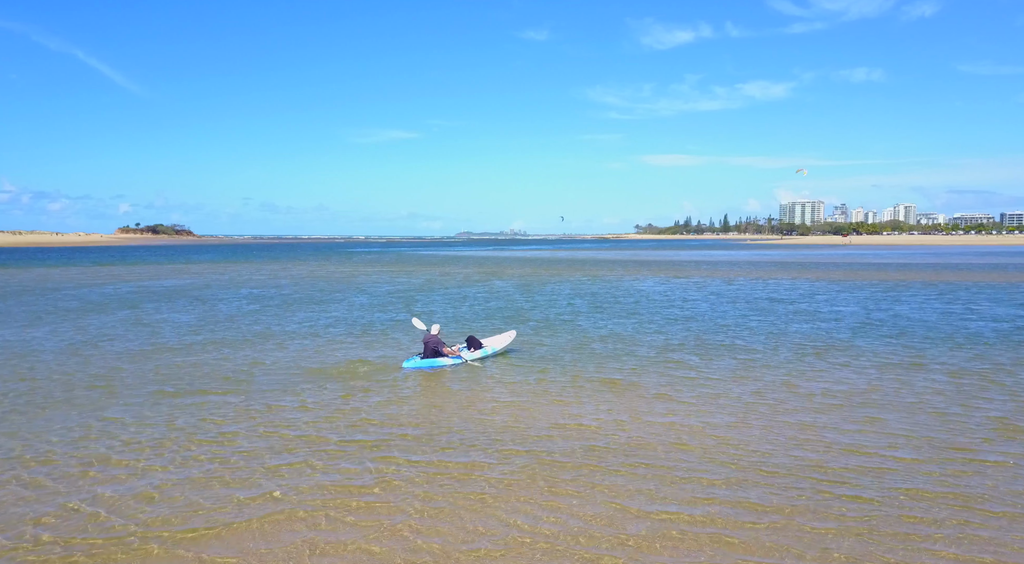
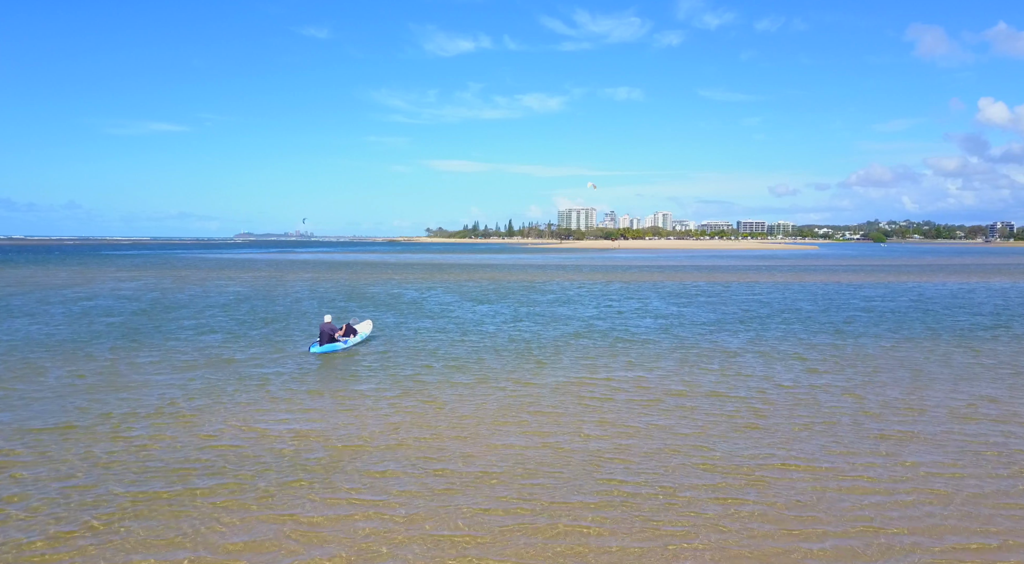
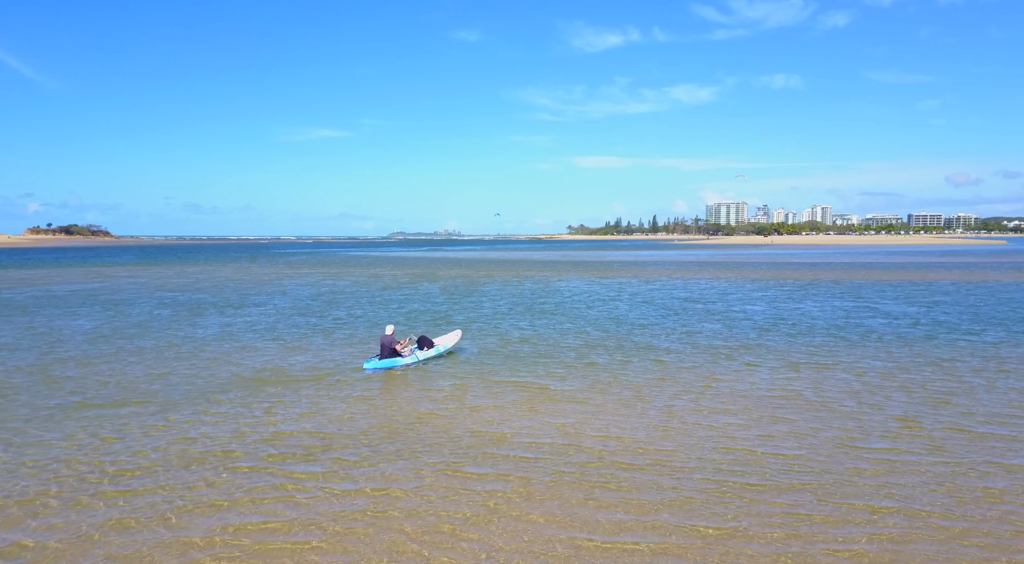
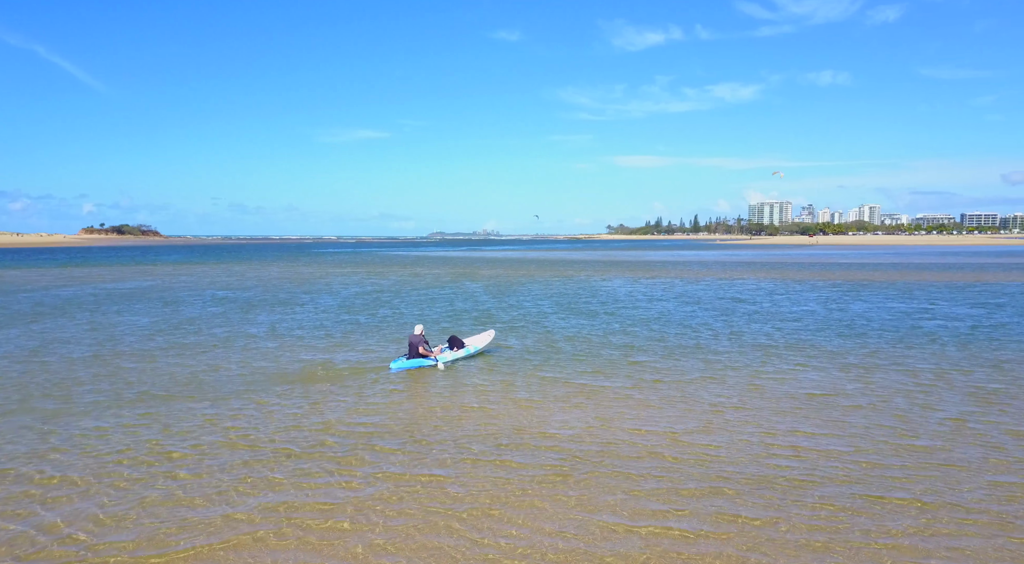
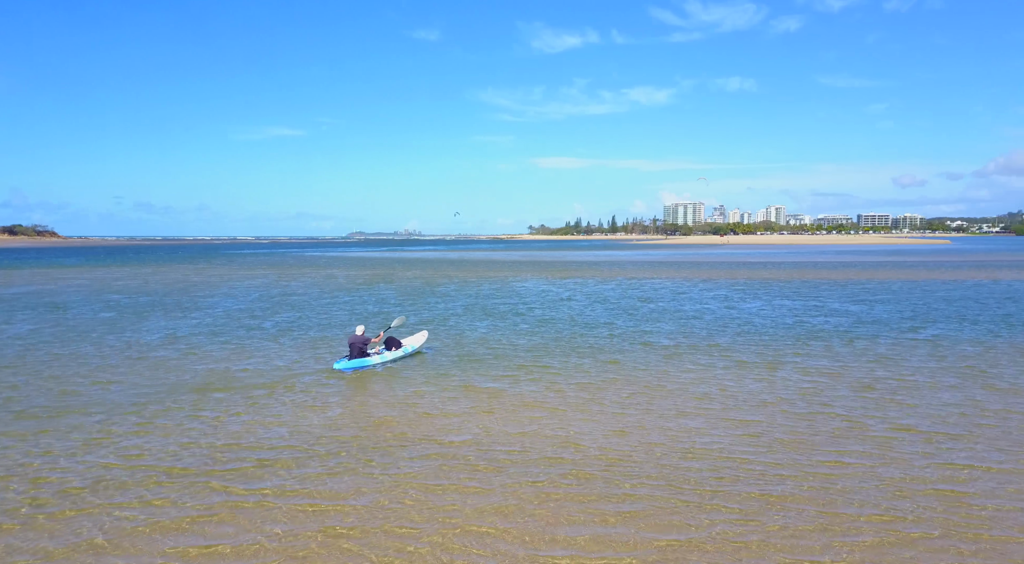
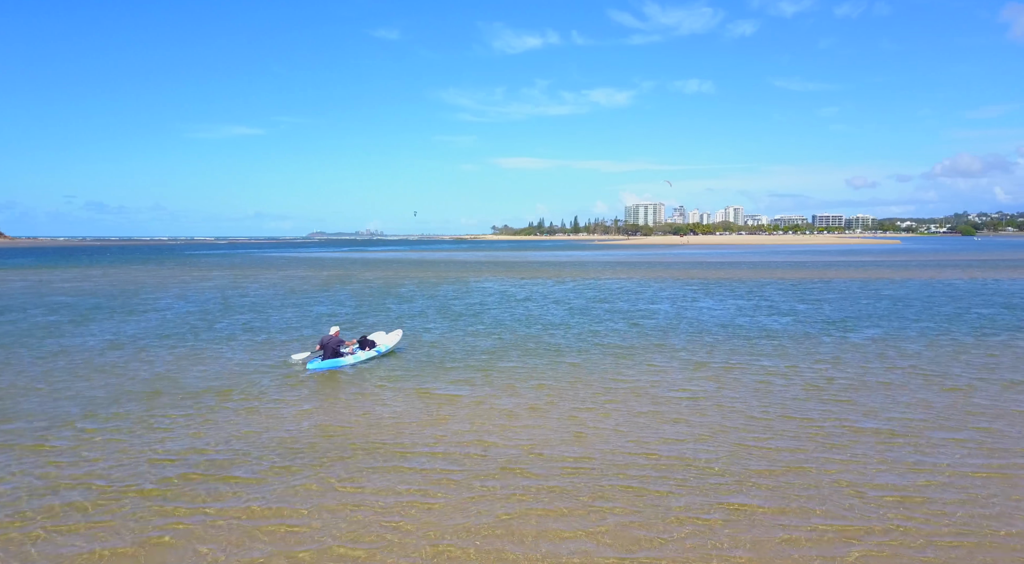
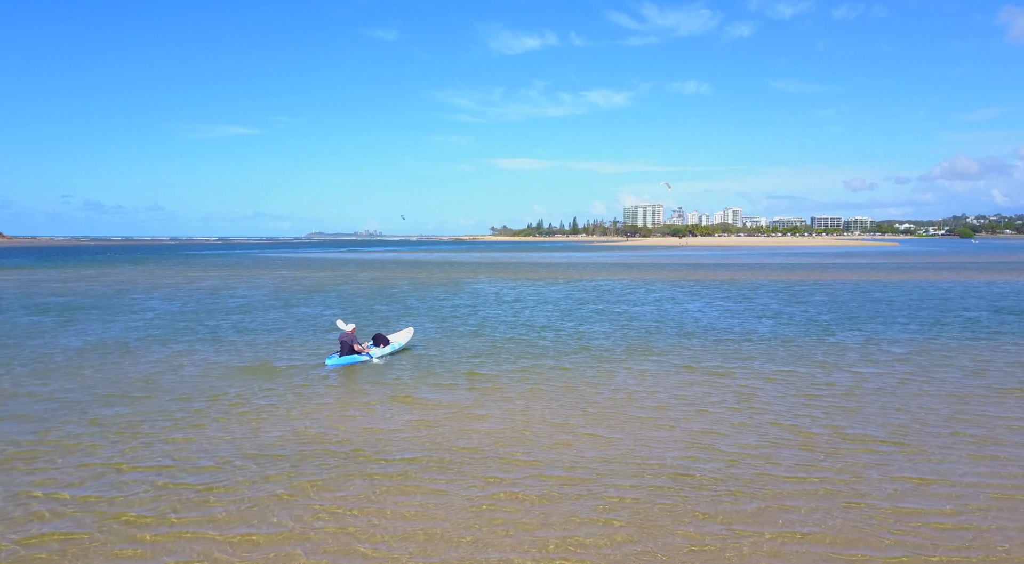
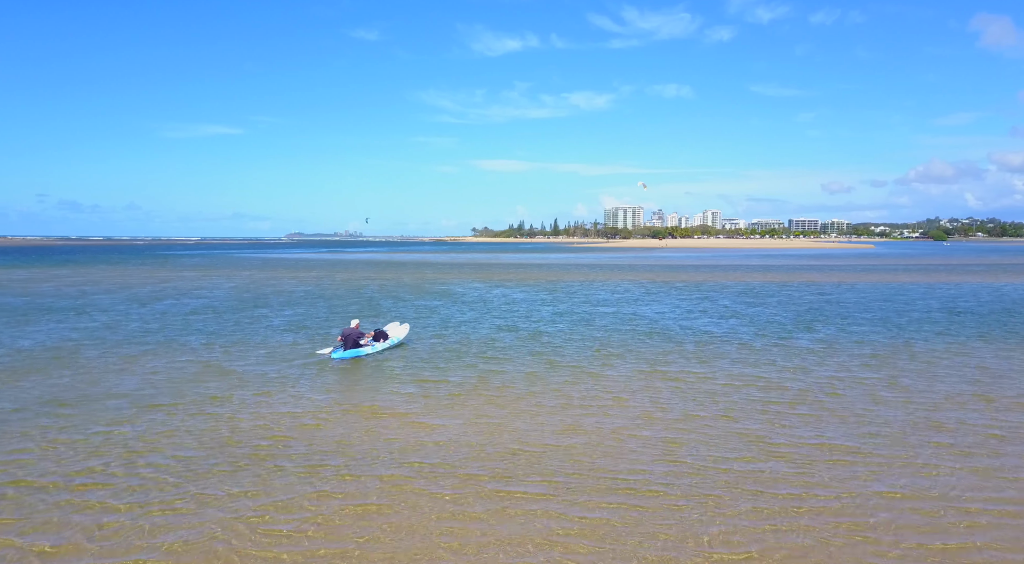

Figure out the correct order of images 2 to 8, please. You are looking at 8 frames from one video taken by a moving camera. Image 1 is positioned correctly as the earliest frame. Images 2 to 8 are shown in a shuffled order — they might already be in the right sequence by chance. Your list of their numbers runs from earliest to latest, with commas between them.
4, 3, 5, 6, 7, 8, 2
